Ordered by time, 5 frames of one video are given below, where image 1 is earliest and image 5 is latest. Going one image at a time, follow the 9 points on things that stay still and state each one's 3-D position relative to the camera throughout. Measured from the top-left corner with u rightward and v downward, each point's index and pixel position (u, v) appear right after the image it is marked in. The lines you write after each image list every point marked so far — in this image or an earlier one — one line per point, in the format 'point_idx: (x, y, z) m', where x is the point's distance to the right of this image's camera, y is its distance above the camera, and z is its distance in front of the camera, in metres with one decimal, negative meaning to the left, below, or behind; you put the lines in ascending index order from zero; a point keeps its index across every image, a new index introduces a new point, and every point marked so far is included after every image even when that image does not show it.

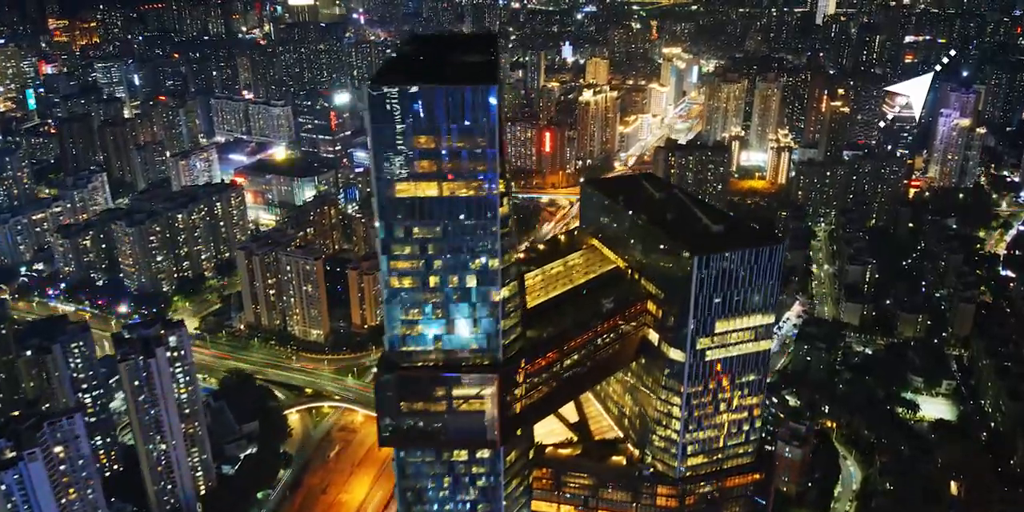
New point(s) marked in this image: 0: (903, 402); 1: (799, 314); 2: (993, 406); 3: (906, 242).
0: (+9.8, -3.5, +14.9) m
1: (+8.5, -1.6, +17.5) m
2: (+11.8, -3.5, +14.7) m
3: (+12.9, +0.5, +19.6) m
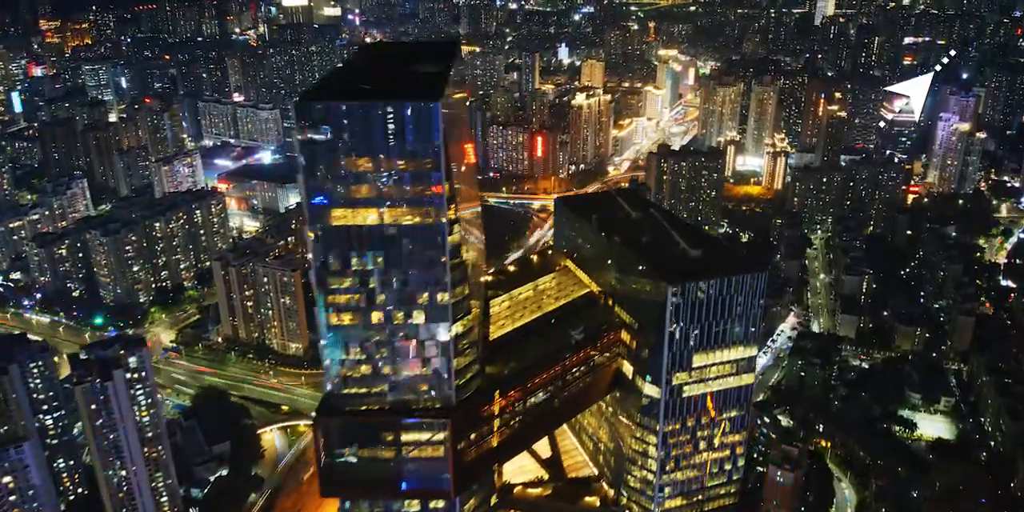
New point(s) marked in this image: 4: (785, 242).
0: (+9.5, -3.7, +14.6) m
1: (+8.2, -1.8, +17.2) m
2: (+11.6, -3.7, +14.3) m
3: (+12.7, +0.3, +19.3) m
4: (+6.0, +0.3, +13.1) m
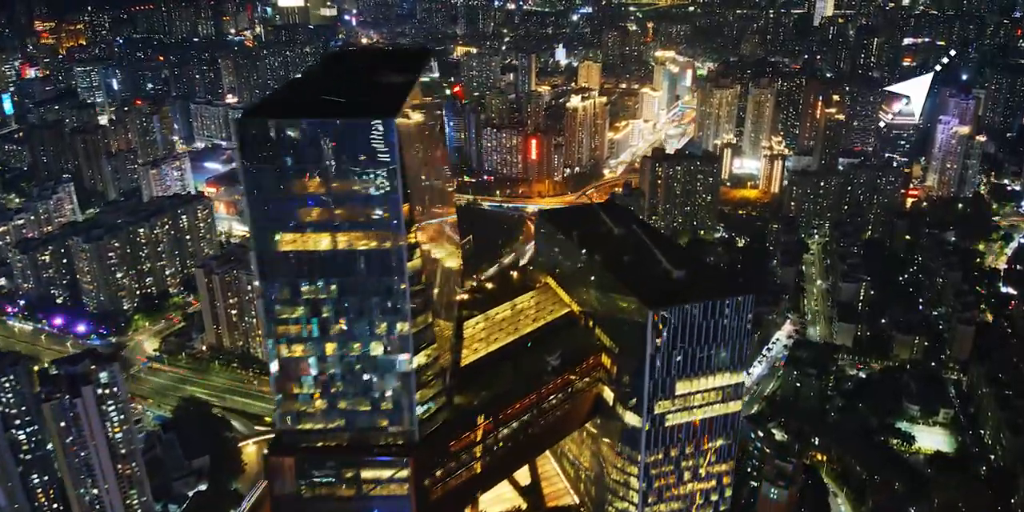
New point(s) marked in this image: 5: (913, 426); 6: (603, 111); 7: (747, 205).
0: (+9.4, -3.8, +14.4) m
1: (+8.0, -1.9, +17.0) m
2: (+11.4, -3.9, +14.1) m
3: (+12.5, +0.2, +19.1) m
4: (+5.8, +0.2, +12.9) m
5: (+6.0, -2.6, +8.9) m
6: (+3.0, +4.8, +19.7) m
7: (+6.2, +1.4, +15.9) m
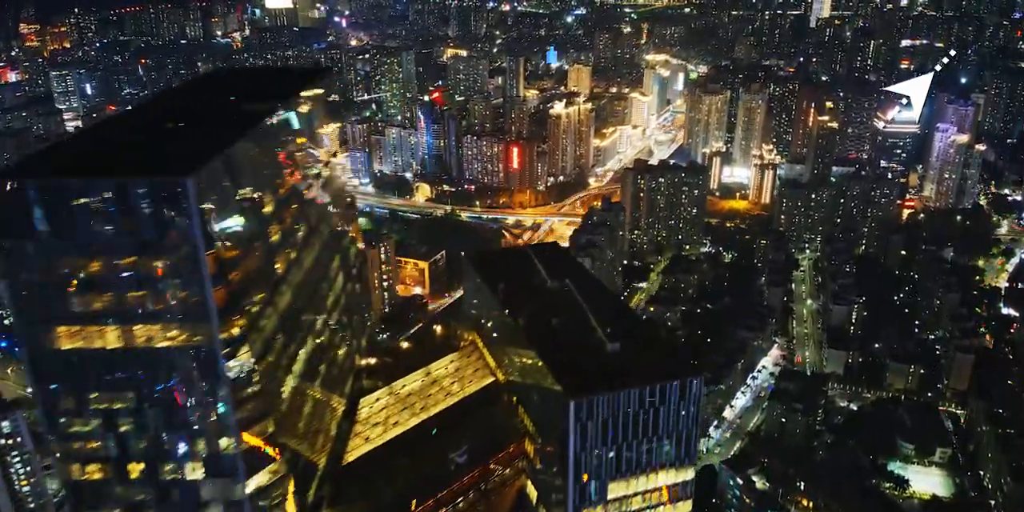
0: (+8.8, -4.1, +13.7) m
1: (+7.5, -2.3, +16.3) m
2: (+10.9, -4.2, +13.4) m
3: (+11.9, -0.1, +18.4) m
4: (+5.3, -0.2, +12.2) m
5: (+5.5, -2.9, +8.3) m
6: (+2.5, +4.4, +19.0) m
7: (+5.7, +1.0, +15.2) m
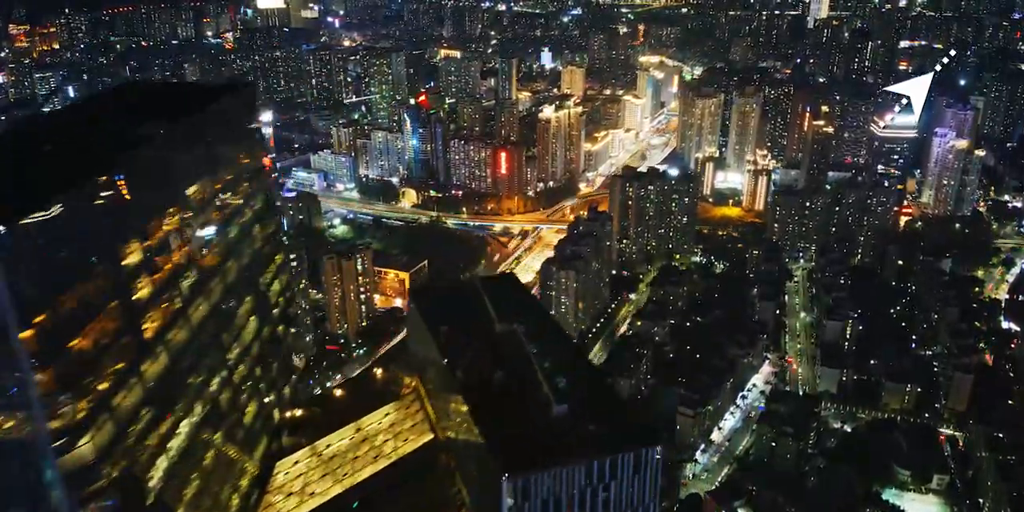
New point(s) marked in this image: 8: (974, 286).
0: (+8.5, -4.4, +13.3) m
1: (+7.2, -2.5, +15.9) m
2: (+10.5, -4.4, +13.0) m
3: (+11.6, -0.4, +18.0) m
4: (+5.0, -0.4, +11.8) m
5: (+5.2, -3.1, +7.9) m
6: (+2.1, +4.2, +18.6) m
7: (+5.3, +0.8, +14.8) m
8: (+9.0, -0.6, +11.7) m
